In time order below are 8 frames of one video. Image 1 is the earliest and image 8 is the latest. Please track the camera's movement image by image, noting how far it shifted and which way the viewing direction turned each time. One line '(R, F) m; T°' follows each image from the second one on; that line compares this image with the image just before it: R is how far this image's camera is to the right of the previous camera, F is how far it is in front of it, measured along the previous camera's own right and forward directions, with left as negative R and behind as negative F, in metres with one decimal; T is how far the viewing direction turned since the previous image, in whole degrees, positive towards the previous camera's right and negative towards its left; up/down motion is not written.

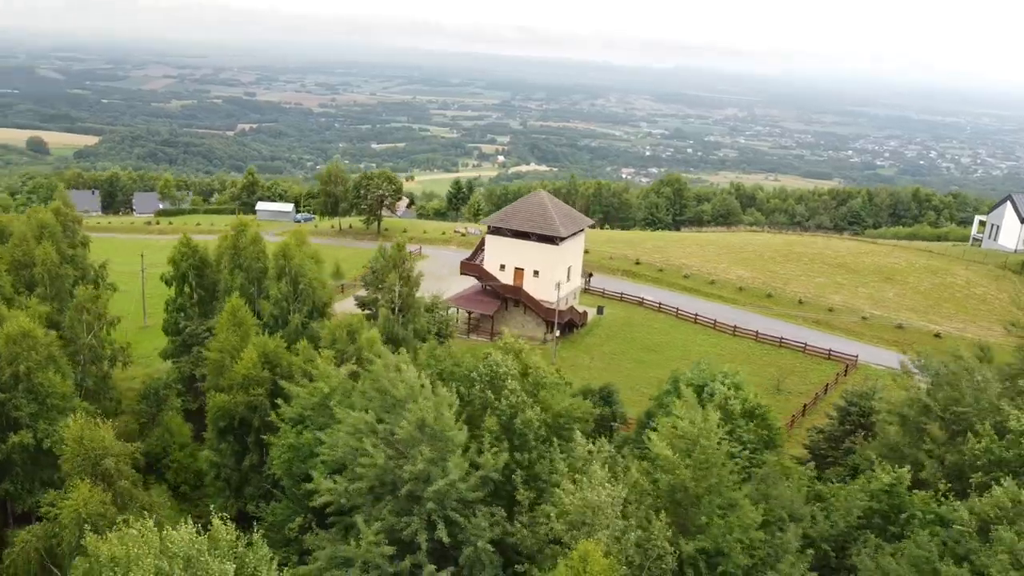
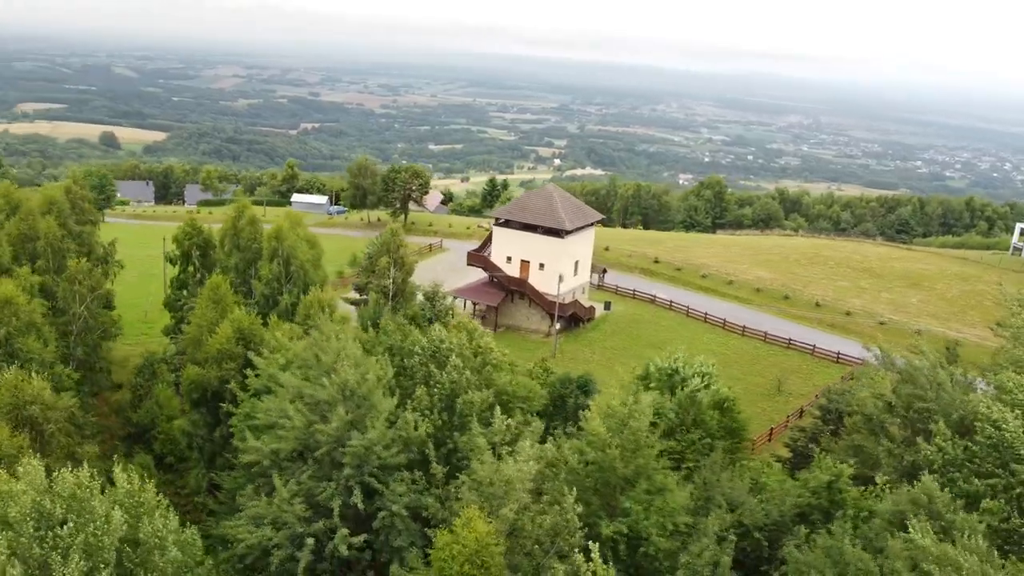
(+3.1, +0.1) m; -4°
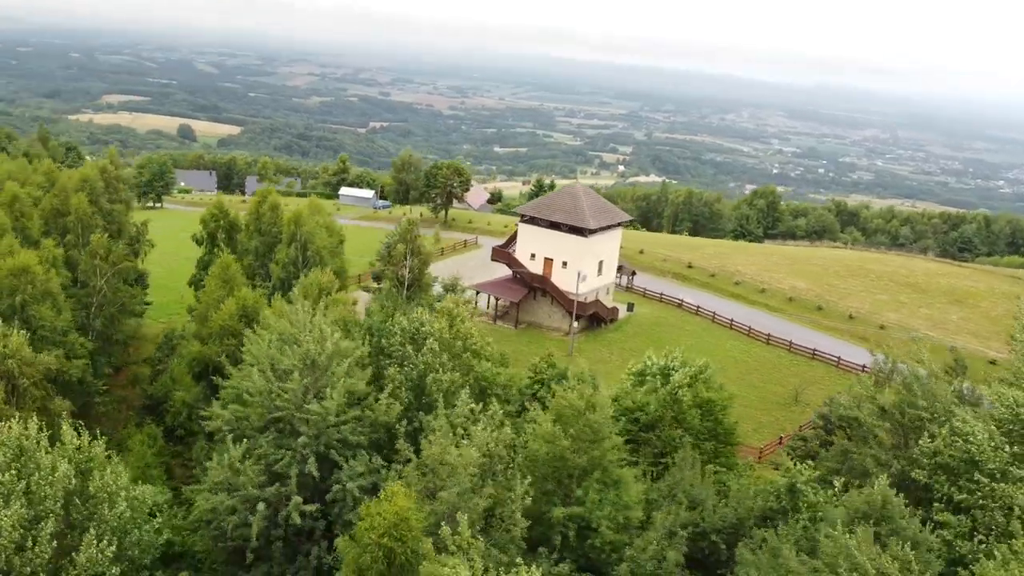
(+2.3, 0.0) m; -4°
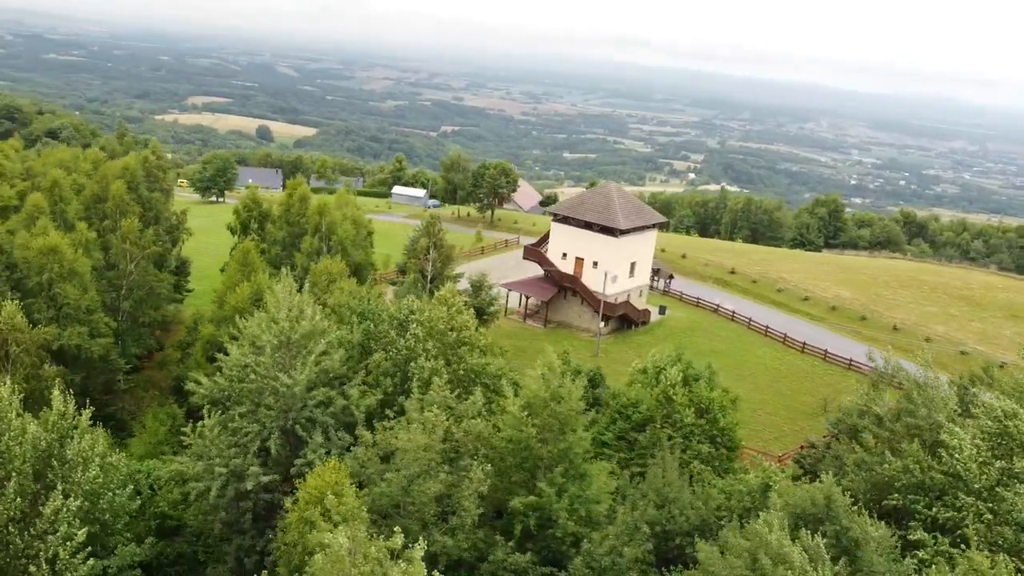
(+2.3, +0.1) m; -5°
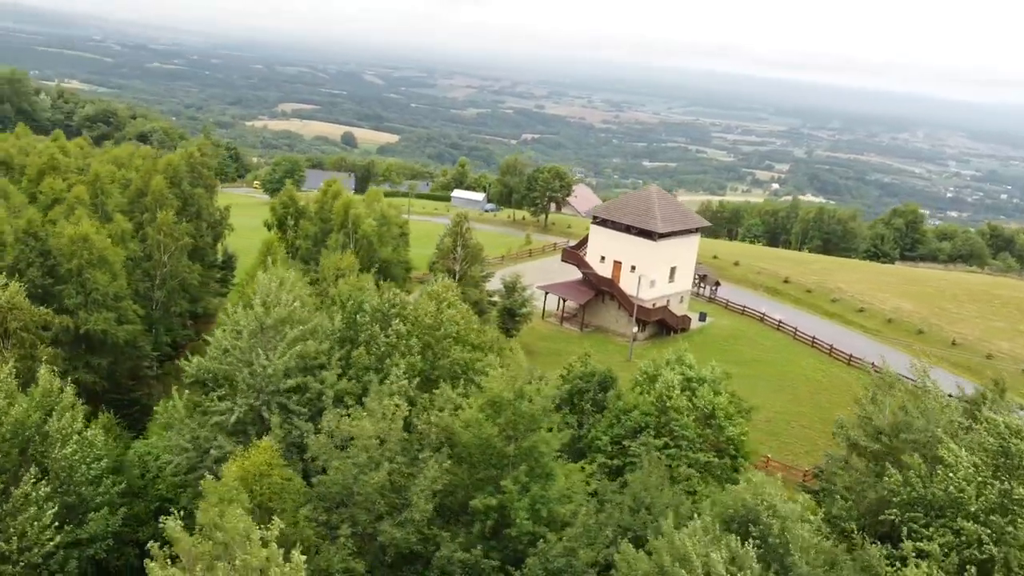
(+2.5, +0.5) m; -6°
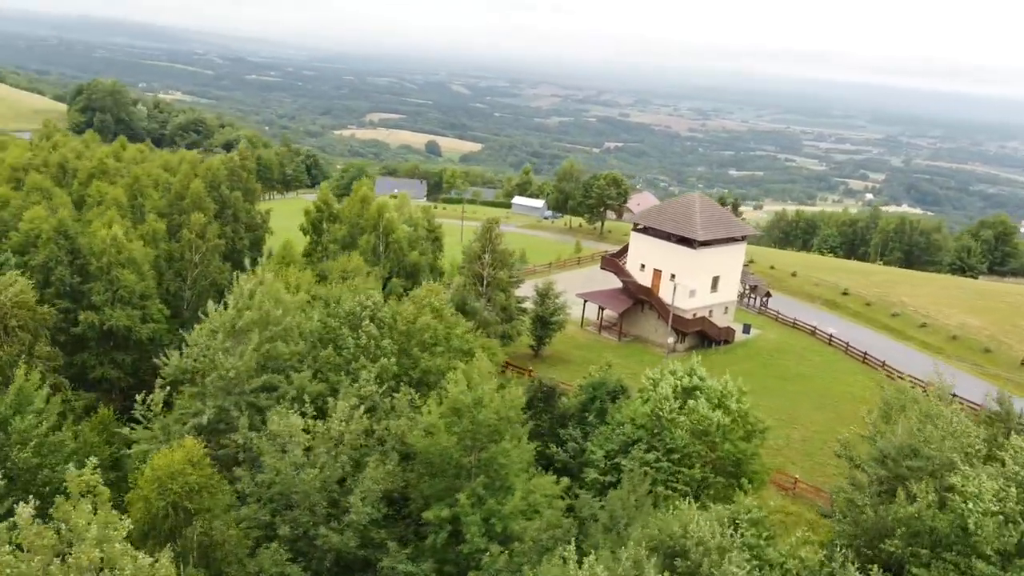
(+2.7, +0.8) m; -6°
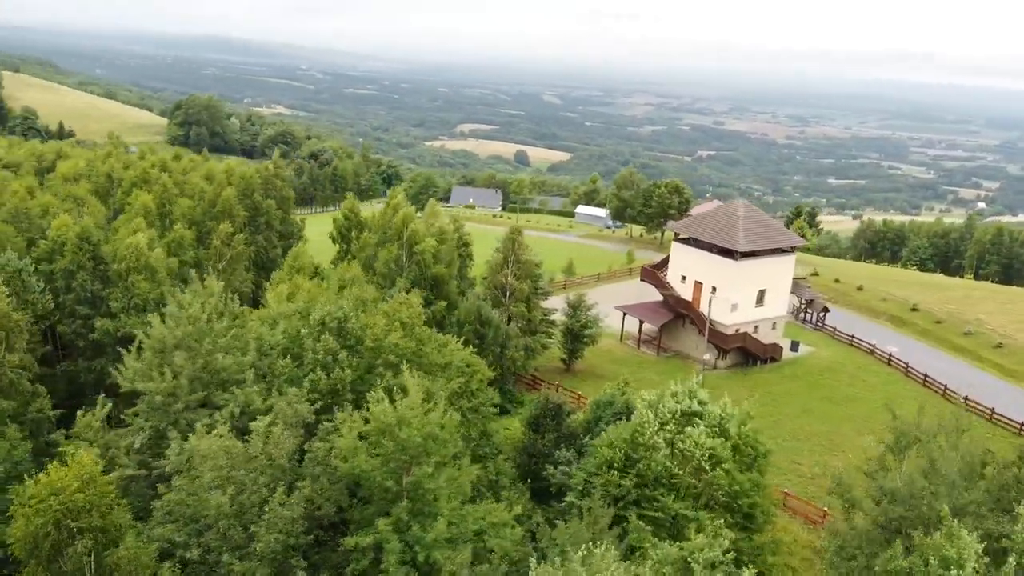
(+3.2, +1.4) m; -7°
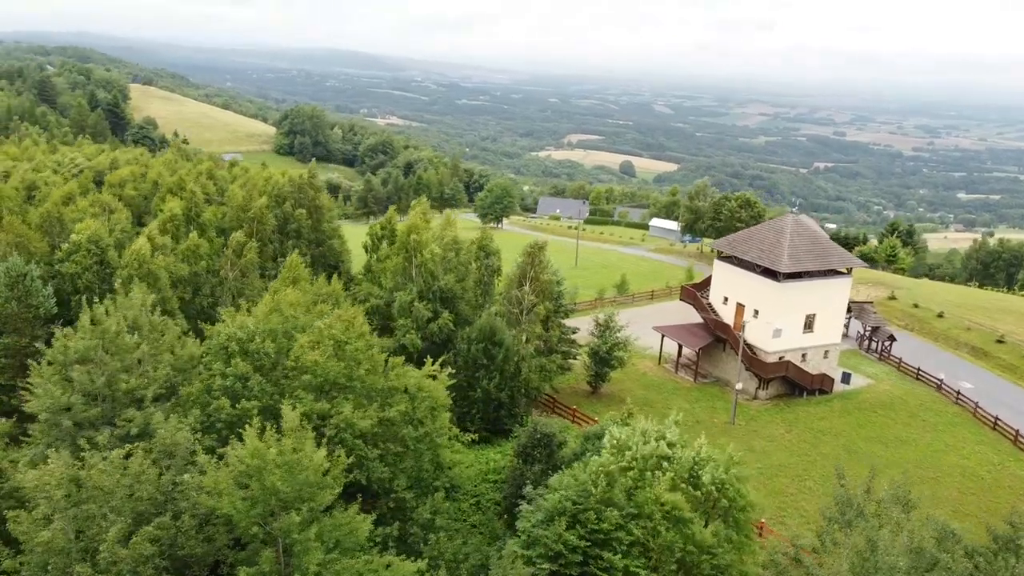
(+4.1, +2.1) m; -8°
